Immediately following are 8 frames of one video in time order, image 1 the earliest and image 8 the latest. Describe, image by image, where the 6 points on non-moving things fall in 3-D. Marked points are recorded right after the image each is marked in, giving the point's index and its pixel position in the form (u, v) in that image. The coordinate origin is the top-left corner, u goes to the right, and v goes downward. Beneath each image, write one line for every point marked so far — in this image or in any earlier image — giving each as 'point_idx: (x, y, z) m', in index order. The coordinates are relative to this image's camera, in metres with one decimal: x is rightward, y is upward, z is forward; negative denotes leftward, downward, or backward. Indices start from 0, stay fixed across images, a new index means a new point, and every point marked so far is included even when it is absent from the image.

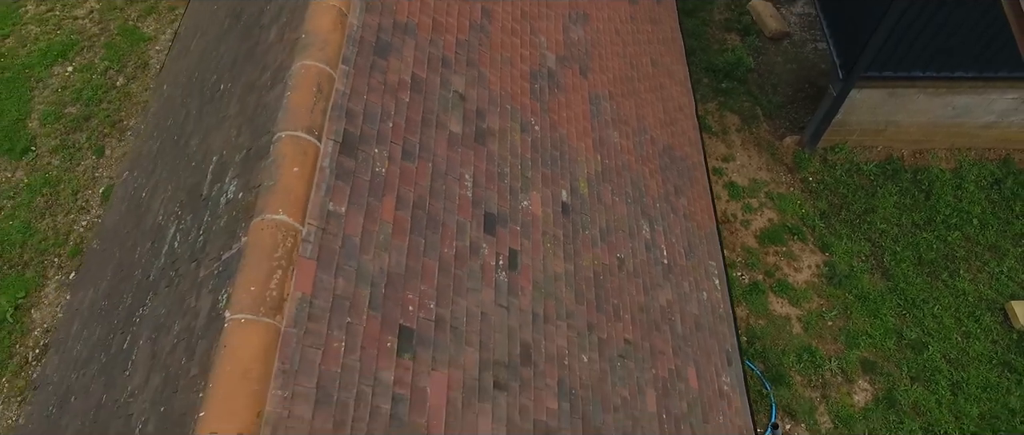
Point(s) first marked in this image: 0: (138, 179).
0: (-3.4, +0.4, +5.6) m
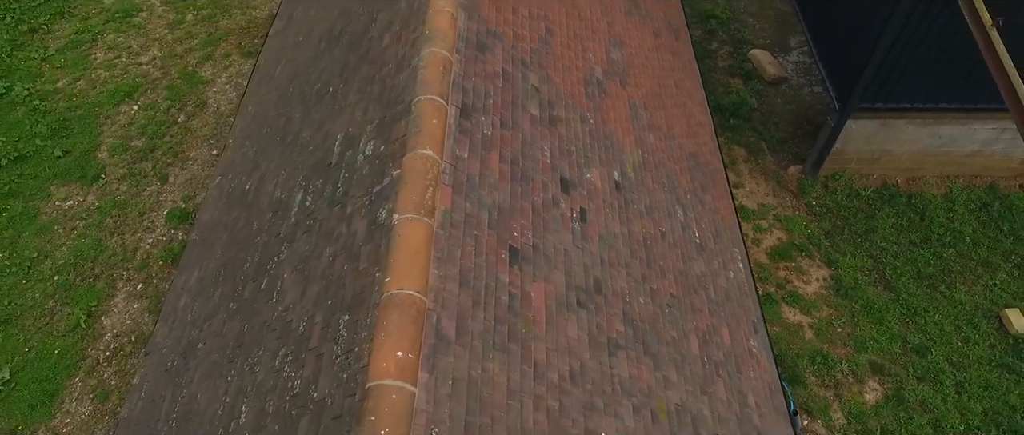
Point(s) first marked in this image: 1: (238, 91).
0: (-2.9, +0.4, +6.5) m
1: (-5.3, +2.5, +11.8) m
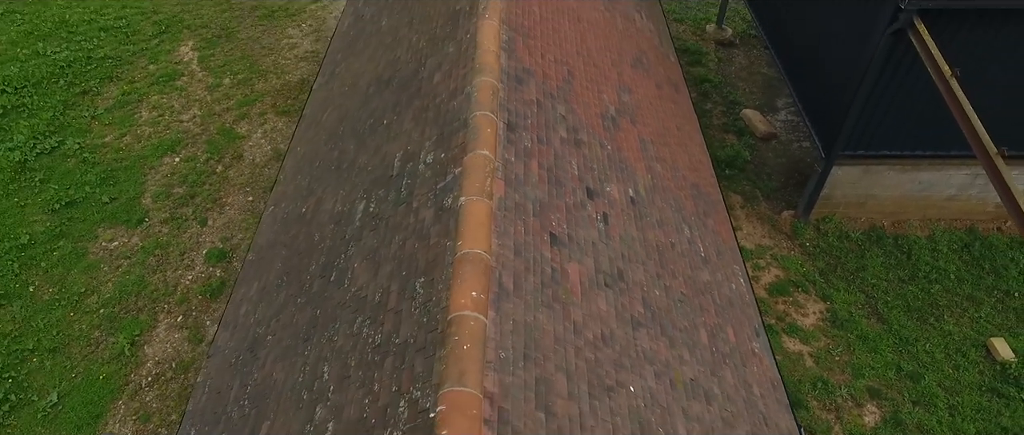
0: (-2.7, +0.1, +7.3) m
1: (-5.0, +1.5, +12.8) m
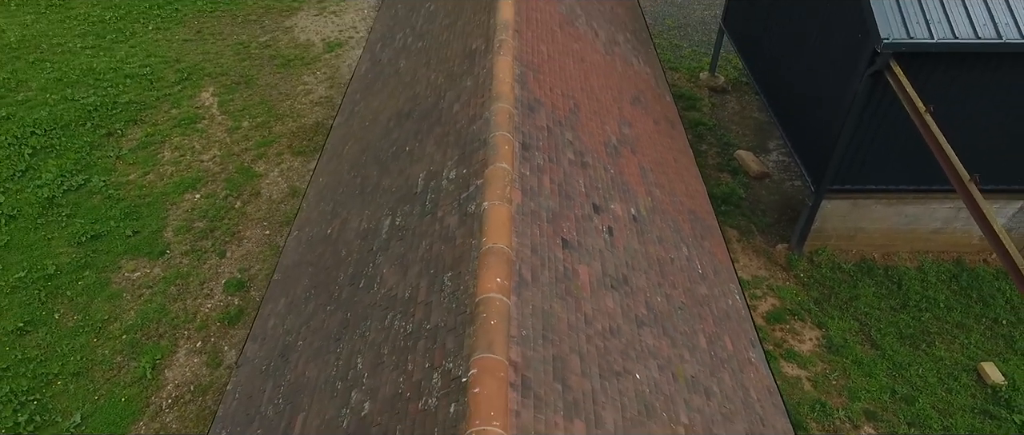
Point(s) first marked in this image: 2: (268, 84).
0: (-2.5, -0.2, +7.8) m
1: (-4.9, +0.8, +13.4) m
2: (-6.6, +3.6, +16.6) m
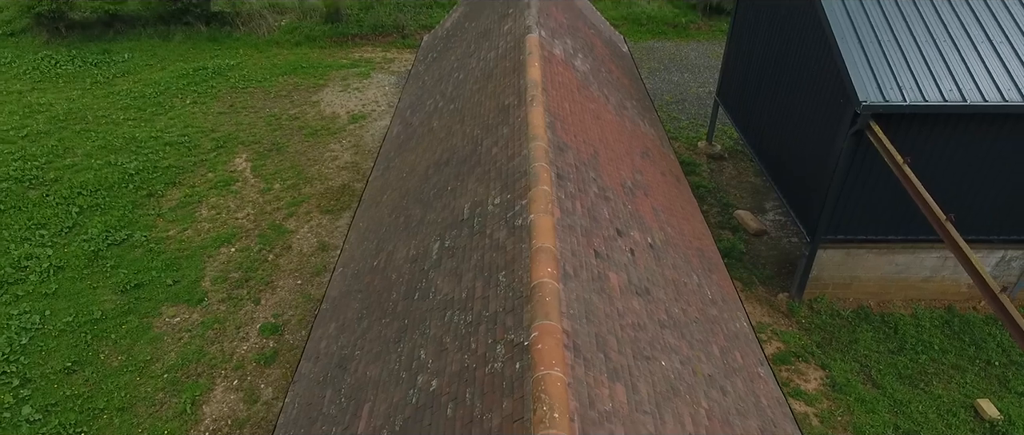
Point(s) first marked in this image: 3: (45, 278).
0: (-2.2, -0.7, +8.6) m
1: (-4.6, -0.5, +14.3) m
2: (-6.3, +2.0, +17.8) m
3: (-9.9, -1.3, +12.9) m
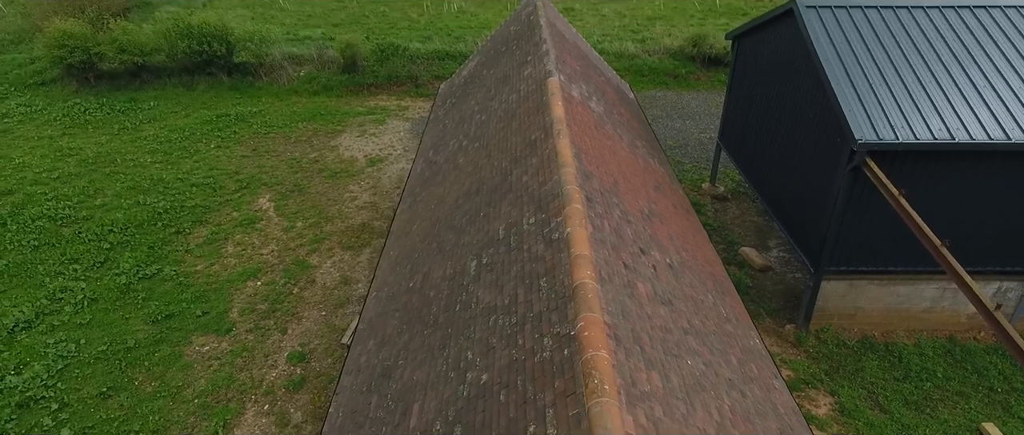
0: (-1.8, -1.1, +9.2) m
1: (-4.2, -1.3, +14.9) m
2: (-5.9, +0.8, +18.6) m
3: (-9.5, -2.0, +13.4) m
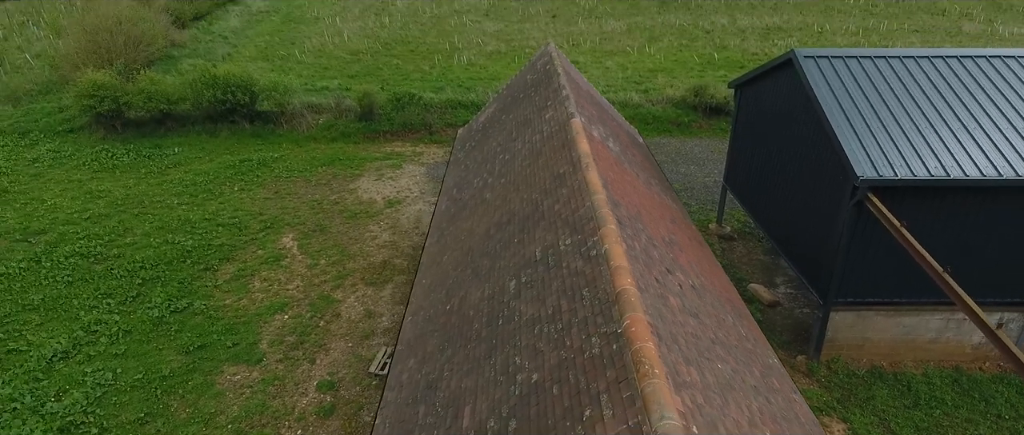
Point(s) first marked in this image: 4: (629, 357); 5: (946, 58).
0: (-1.3, -1.5, +9.8) m
1: (-3.7, -2.2, +15.4) m
2: (-5.4, -0.4, +19.3) m
3: (-9.0, -2.8, +13.8) m
4: (+1.0, -1.2, +5.1) m
5: (+10.2, +3.7, +14.3) m
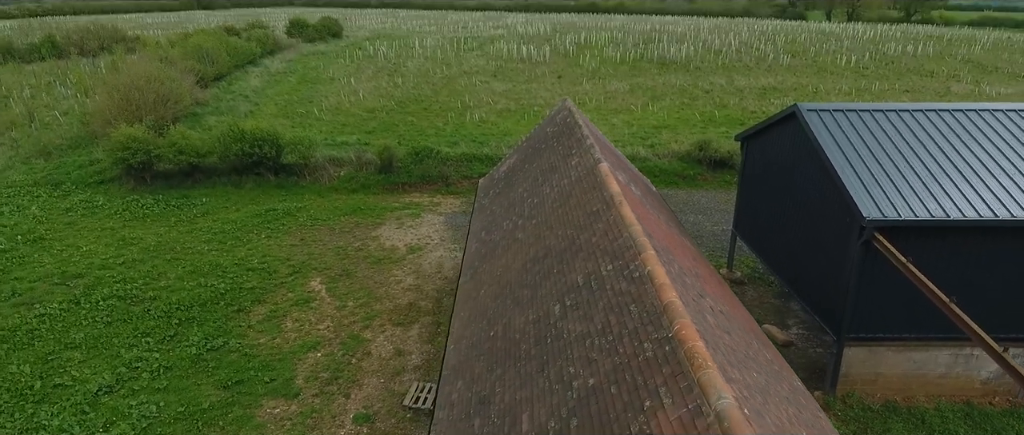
0: (-0.7, -2.1, +10.4) m
1: (-3.1, -3.4, +16.0) m
2: (-4.8, -1.9, +20.0) m
3: (-8.4, -3.7, +14.4) m
4: (+1.6, -1.3, +5.9) m
5: (+10.8, +2.7, +15.5) m
